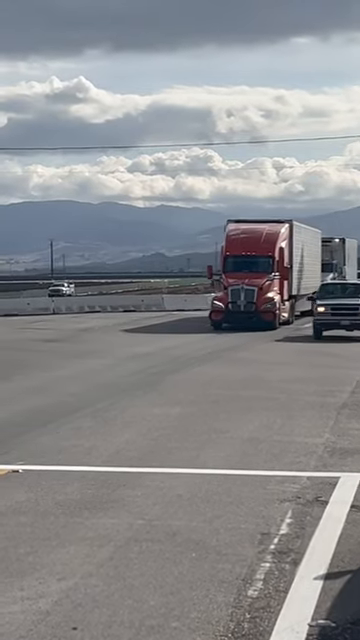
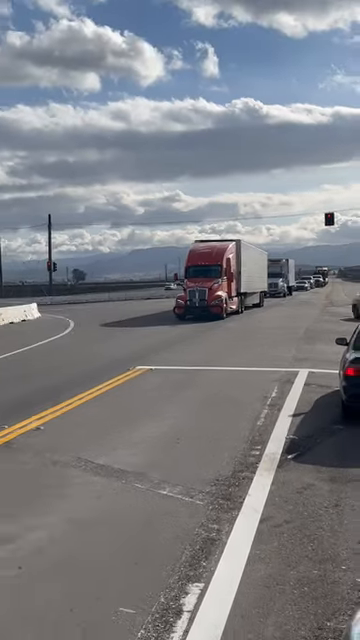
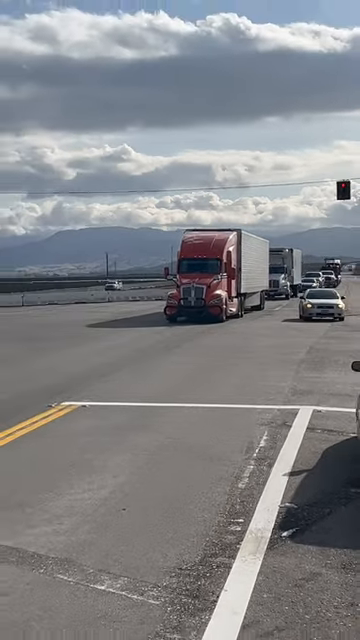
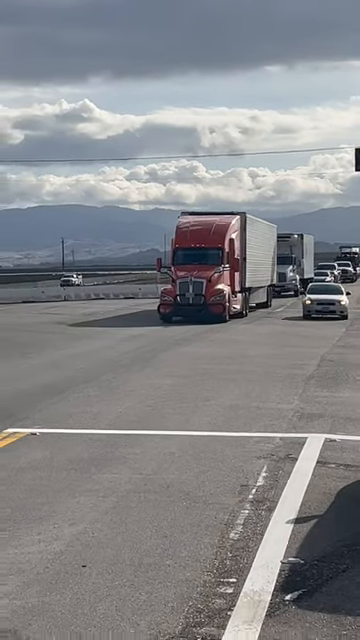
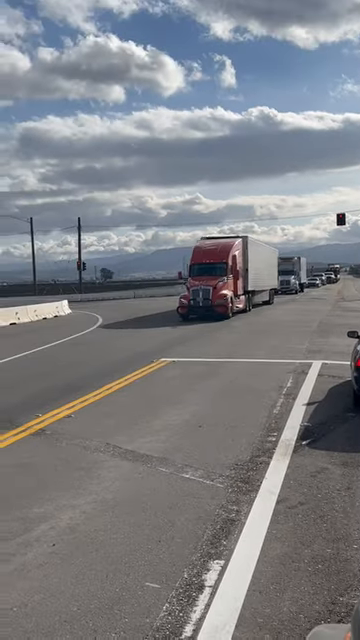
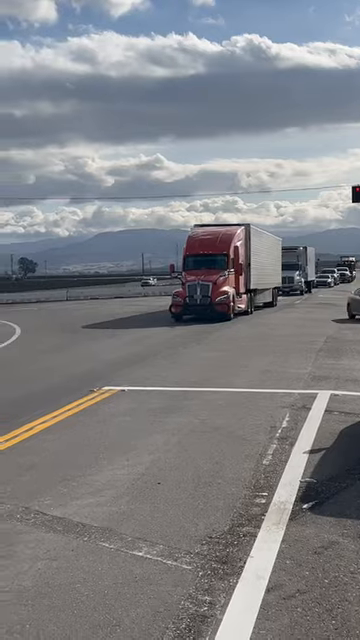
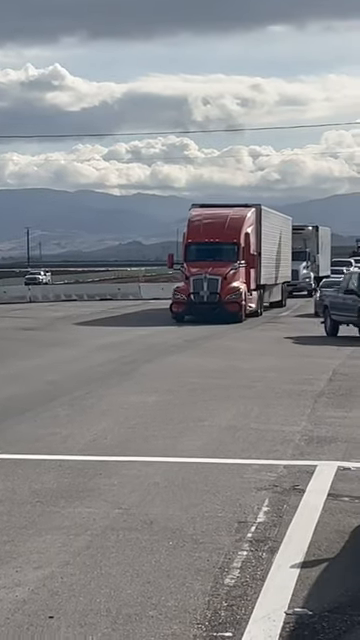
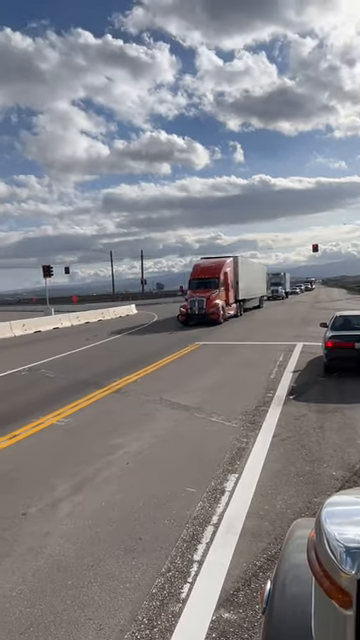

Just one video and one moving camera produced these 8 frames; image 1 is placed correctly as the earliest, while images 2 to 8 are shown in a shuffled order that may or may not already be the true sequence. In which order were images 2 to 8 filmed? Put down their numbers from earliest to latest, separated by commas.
7, 4, 3, 6, 2, 5, 8
